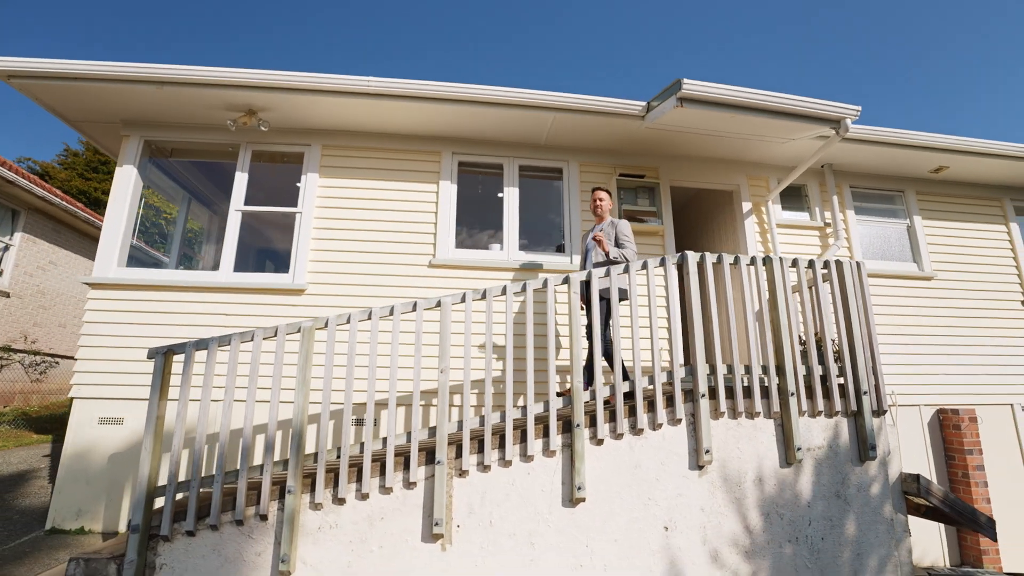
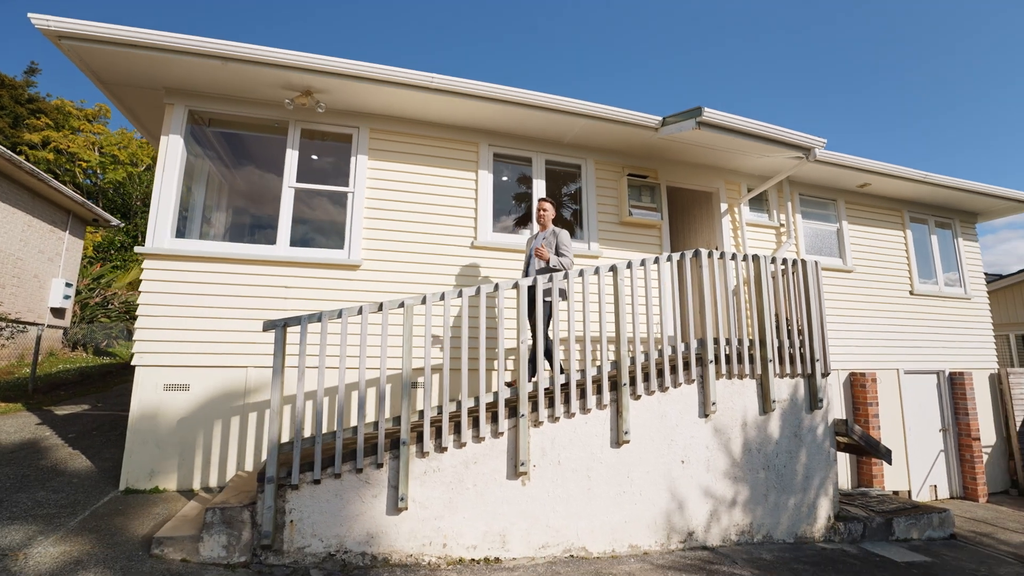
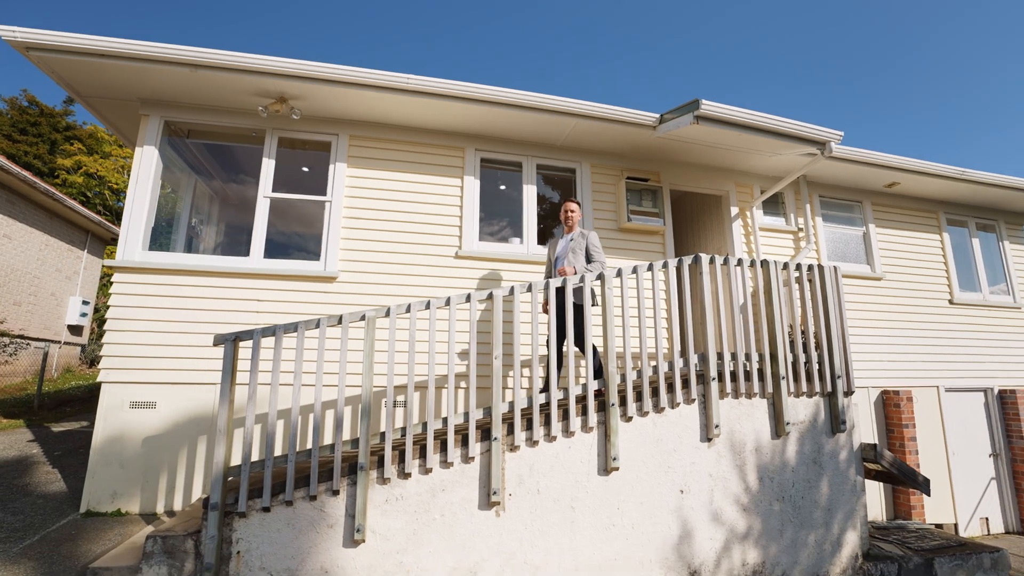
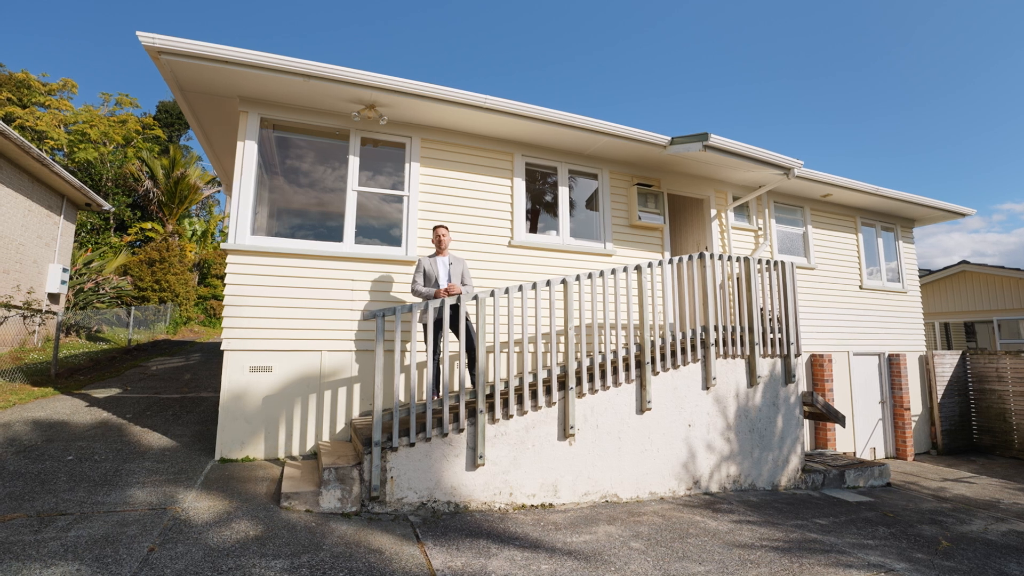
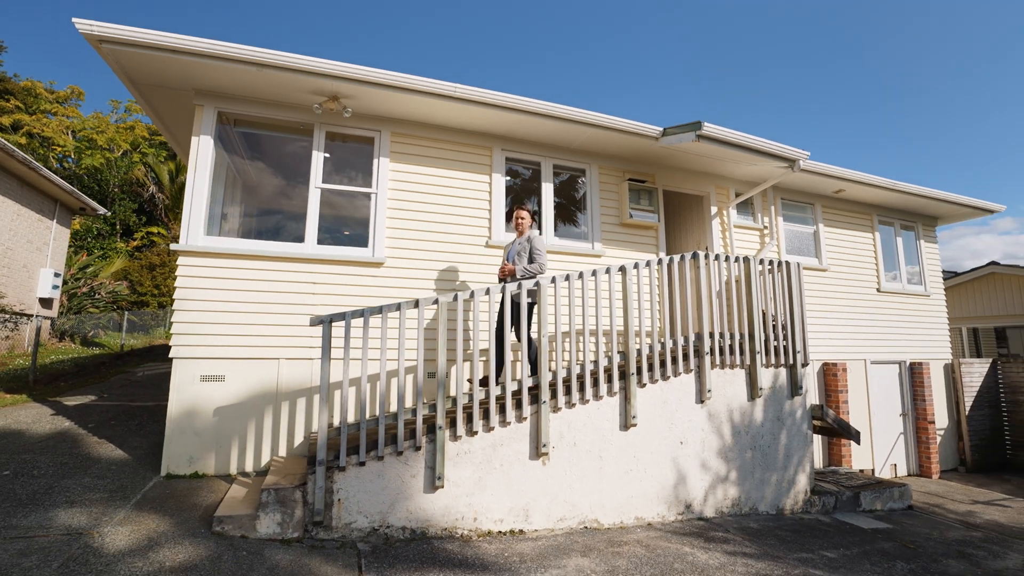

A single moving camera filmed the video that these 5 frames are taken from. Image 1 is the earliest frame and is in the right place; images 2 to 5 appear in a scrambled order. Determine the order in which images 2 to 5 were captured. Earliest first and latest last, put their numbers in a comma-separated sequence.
3, 2, 5, 4
